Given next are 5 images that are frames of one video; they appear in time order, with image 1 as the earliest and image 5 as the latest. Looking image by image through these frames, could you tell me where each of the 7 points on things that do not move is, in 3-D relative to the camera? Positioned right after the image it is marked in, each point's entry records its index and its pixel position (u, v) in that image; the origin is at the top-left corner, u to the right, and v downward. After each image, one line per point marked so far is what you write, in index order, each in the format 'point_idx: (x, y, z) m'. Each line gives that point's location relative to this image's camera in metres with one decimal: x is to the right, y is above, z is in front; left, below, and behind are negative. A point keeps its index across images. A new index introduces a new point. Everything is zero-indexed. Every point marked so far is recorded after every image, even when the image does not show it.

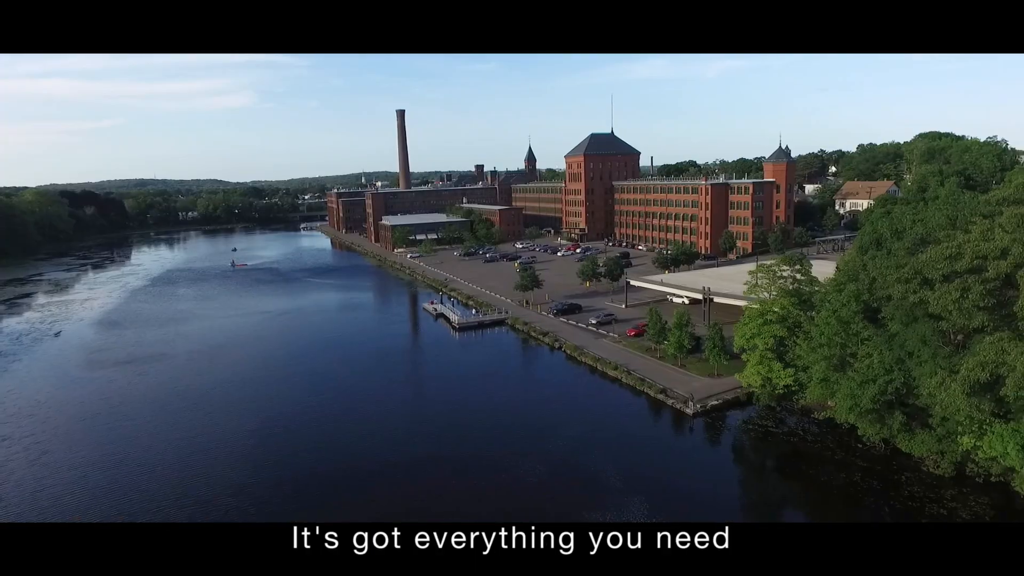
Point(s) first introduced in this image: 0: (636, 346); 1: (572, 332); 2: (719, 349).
0: (+2.7, -1.3, +13.5) m
1: (+1.5, -1.1, +15.2) m
2: (+3.7, -1.1, +11.4) m
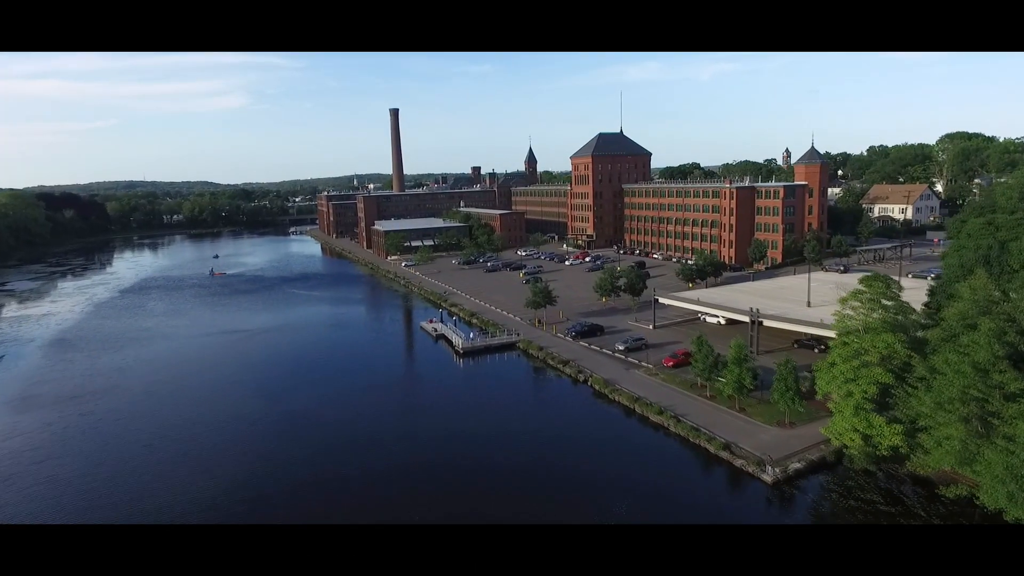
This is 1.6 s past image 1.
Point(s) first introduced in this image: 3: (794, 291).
0: (+3.0, -1.7, +11.3) m
1: (+1.8, -1.5, +13.0) m
2: (+4.1, -1.6, +9.2) m
3: (+6.7, -0.1, +15.1) m
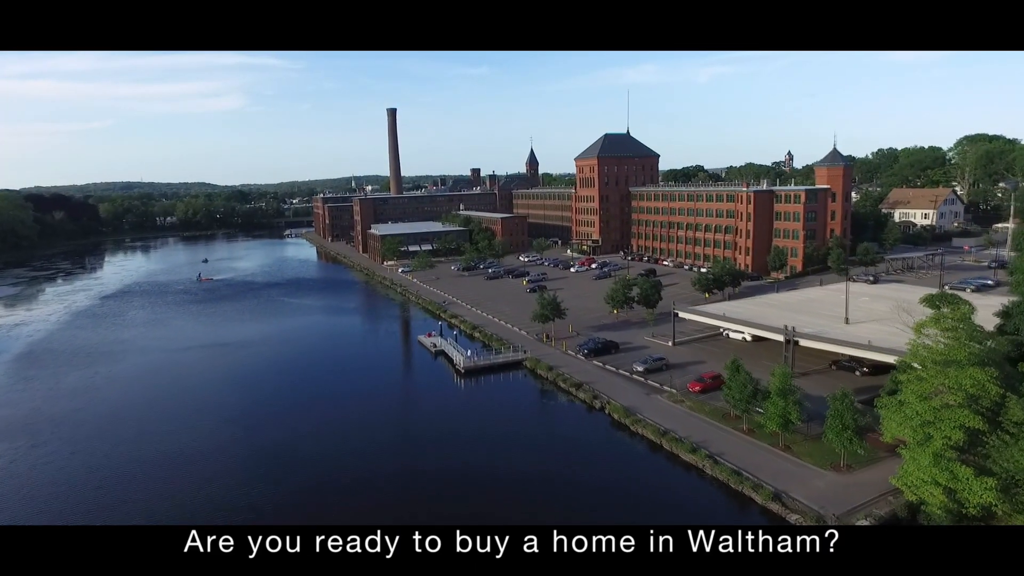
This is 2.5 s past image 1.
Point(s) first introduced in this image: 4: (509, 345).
0: (+3.1, -2.0, +10.0) m
1: (+1.9, -1.8, +11.7) m
2: (+4.2, -1.8, +7.9) m
3: (+6.9, -0.4, +13.8) m
4: (-0.1, -1.3, +14.7) m
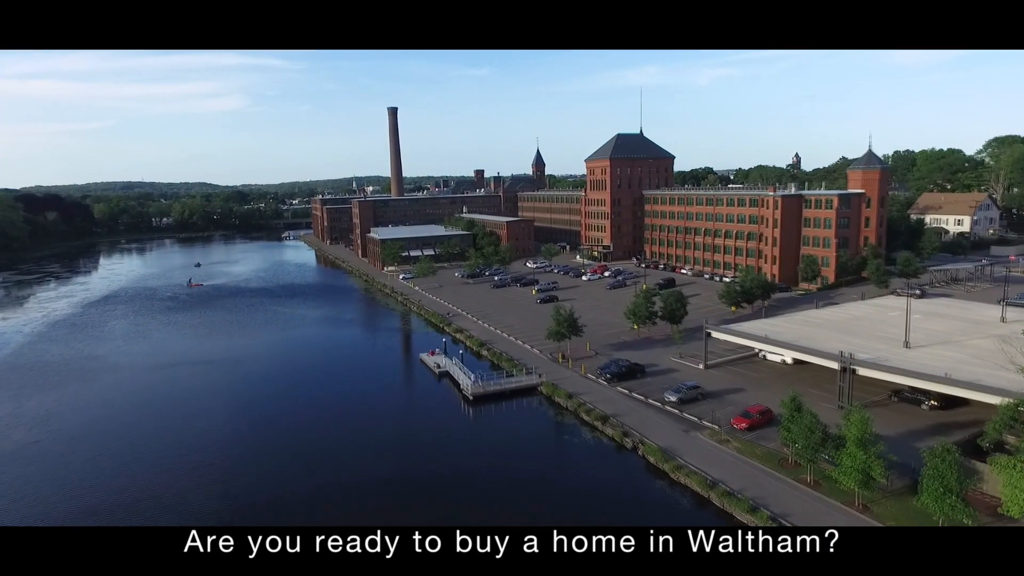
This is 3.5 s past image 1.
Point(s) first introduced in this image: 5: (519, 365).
0: (+3.4, -2.3, +8.5) m
1: (+2.2, -2.1, +10.3) m
2: (+4.5, -2.1, +6.4) m
3: (+7.1, -0.7, +12.4) m
4: (+0.2, -1.6, +13.3) m
5: (+0.1, -1.6, +13.4) m
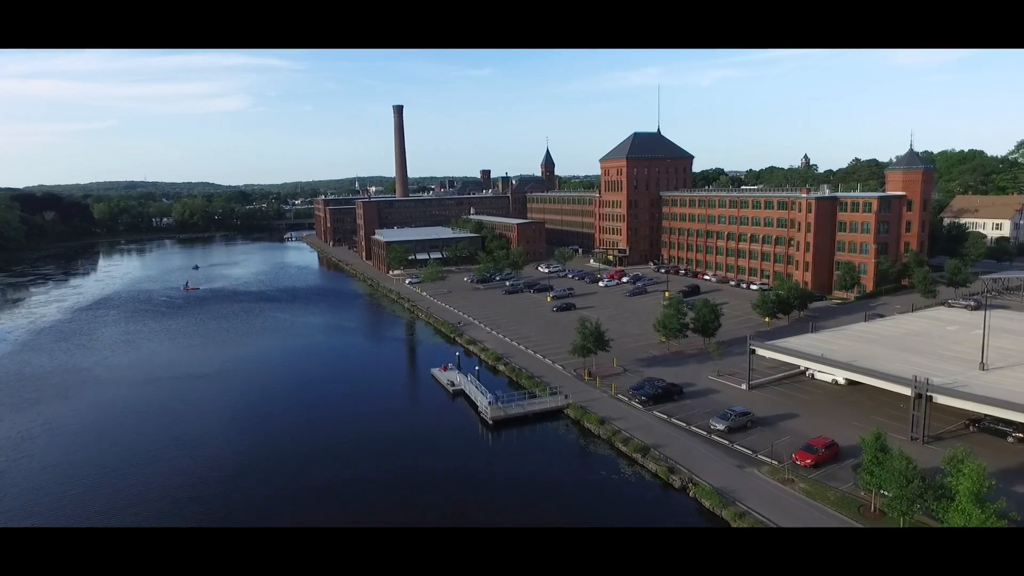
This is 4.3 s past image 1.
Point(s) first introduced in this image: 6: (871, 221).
0: (+3.8, -2.5, +7.3) m
1: (+2.6, -2.3, +9.0) m
2: (+4.9, -2.4, +5.2) m
3: (+7.6, -1.0, +11.1) m
4: (+0.6, -1.8, +12.1) m
5: (+0.6, -1.8, +12.2) m
6: (+9.9, +1.9, +17.4) m
